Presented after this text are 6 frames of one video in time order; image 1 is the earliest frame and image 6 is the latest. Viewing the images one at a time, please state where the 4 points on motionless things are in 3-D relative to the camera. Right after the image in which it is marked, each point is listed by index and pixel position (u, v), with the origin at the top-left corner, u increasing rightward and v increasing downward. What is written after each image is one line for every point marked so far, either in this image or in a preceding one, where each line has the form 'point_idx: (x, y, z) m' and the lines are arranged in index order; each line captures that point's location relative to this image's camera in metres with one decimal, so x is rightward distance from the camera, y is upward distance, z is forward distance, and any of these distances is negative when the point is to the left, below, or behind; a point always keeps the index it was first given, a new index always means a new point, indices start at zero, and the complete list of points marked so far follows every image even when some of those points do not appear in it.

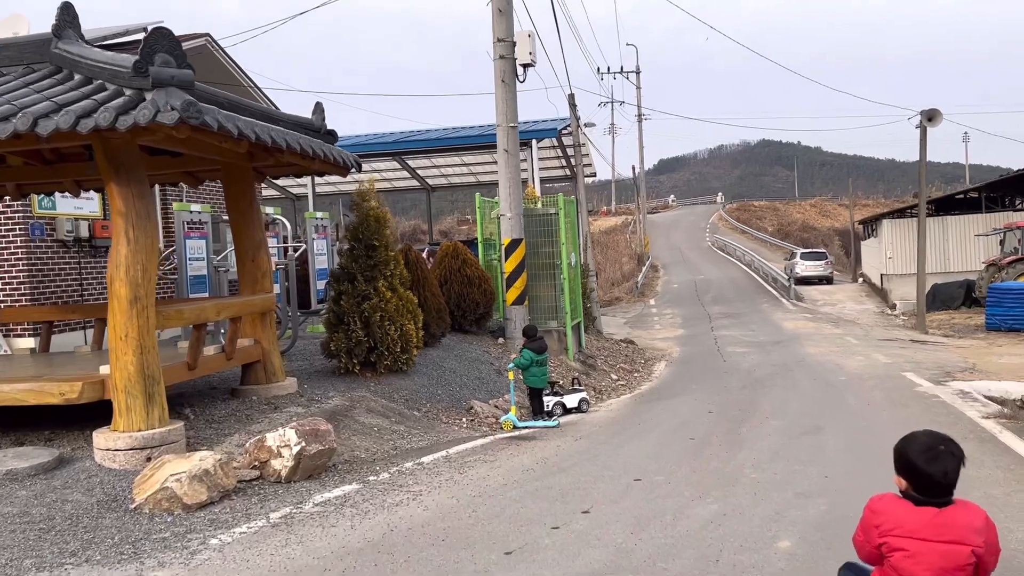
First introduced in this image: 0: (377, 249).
0: (-1.5, +0.4, +9.4) m
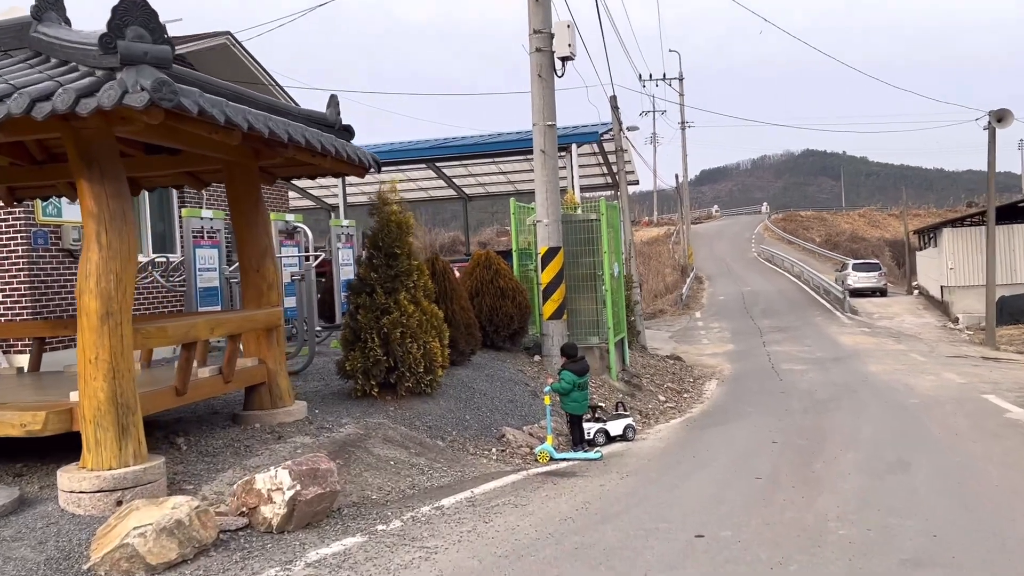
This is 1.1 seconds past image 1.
0: (-1.1, +0.3, +8.4) m
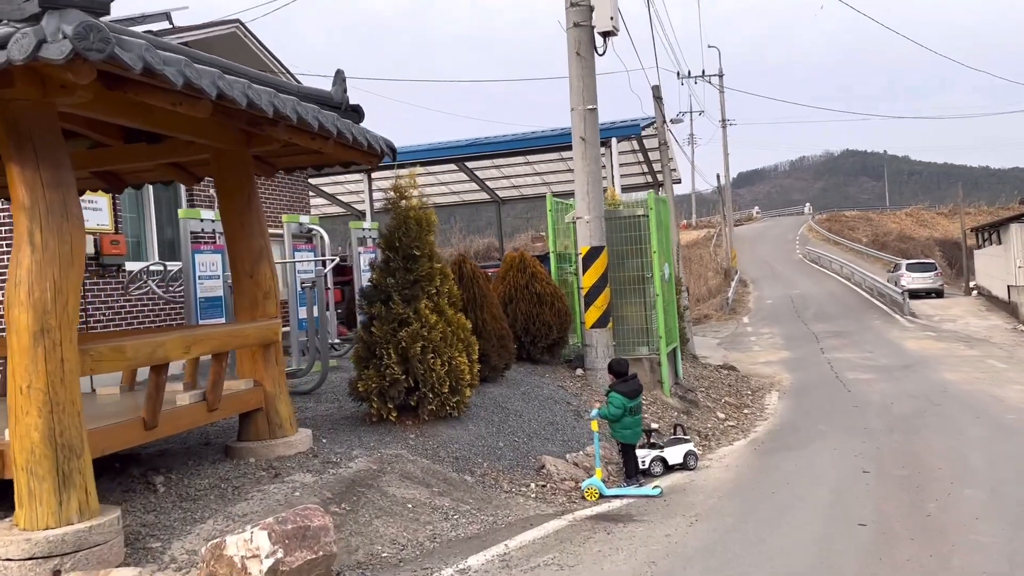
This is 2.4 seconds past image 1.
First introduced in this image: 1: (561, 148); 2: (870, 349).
0: (-0.8, +0.2, +7.2) m
1: (+1.1, +3.2, +19.2) m
2: (+8.3, -1.4, +19.6) m
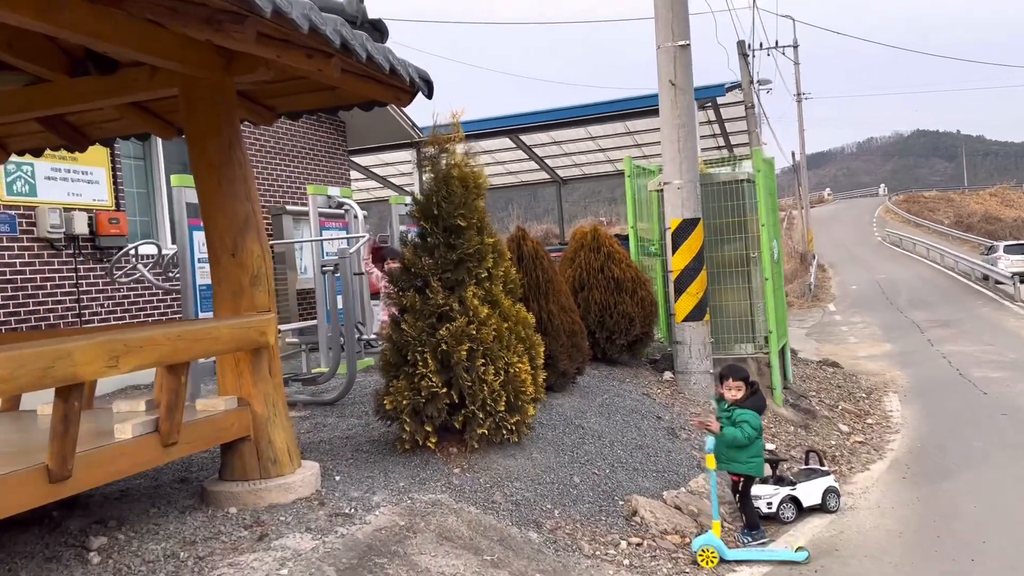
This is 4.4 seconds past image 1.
0: (-0.3, +0.4, +5.4) m
1: (+2.4, +3.5, +17.1) m
2: (+9.7, -1.1, +17.1) m
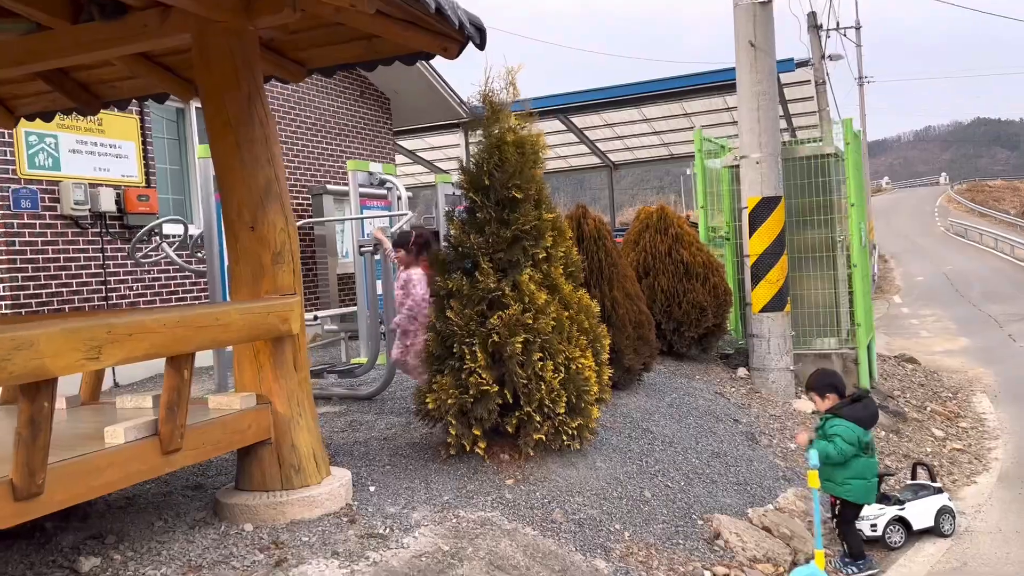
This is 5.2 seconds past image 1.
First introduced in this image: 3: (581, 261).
0: (+0.1, +0.5, +4.7) m
1: (+3.4, +3.7, +16.2) m
2: (+10.6, -0.9, +15.8) m
3: (+0.4, +0.2, +5.0) m
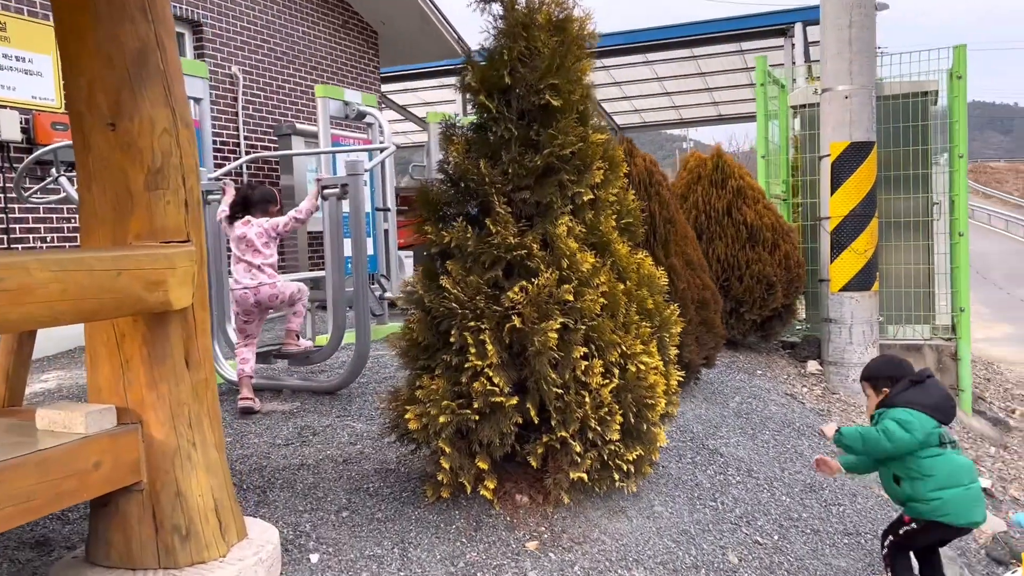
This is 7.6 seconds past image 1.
0: (+0.2, +0.6, +3.0) m
1: (+3.5, +4.2, +14.5) m
2: (+10.6, -0.6, +14.4) m
3: (+0.5, +0.3, +3.3) m
